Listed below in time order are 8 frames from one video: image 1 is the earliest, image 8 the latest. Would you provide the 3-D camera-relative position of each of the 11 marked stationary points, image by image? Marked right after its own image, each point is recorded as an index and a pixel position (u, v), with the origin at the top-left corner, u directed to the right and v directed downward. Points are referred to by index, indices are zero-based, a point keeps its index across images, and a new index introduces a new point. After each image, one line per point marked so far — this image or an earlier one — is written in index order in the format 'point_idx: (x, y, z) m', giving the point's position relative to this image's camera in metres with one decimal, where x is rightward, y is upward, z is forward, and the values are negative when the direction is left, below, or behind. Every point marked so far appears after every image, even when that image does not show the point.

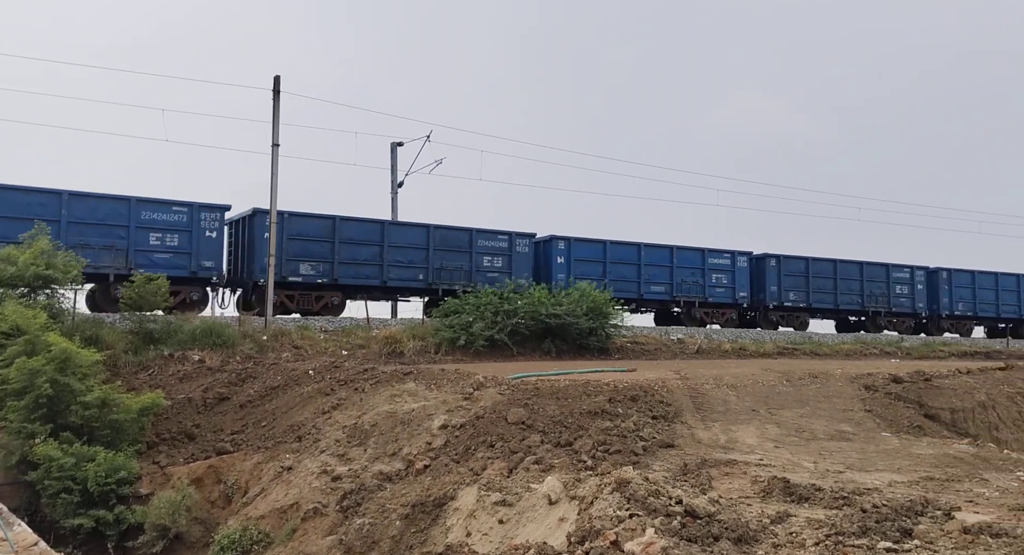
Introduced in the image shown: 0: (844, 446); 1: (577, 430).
0: (+4.0, -2.1, +8.4) m
1: (+0.8, -2.0, +8.8) m
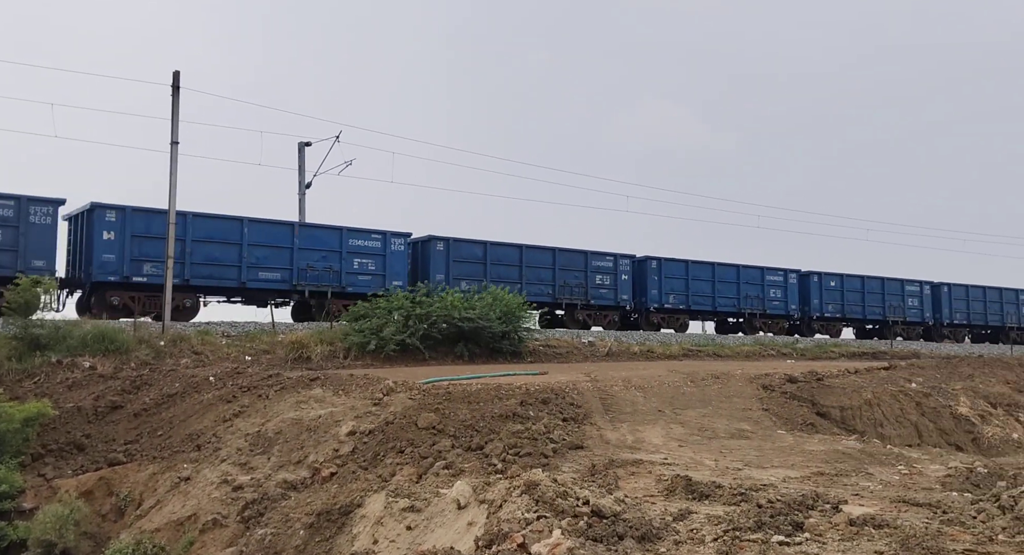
0: (+2.9, -2.1, +8.7) m
1: (-0.4, -2.0, +8.8) m
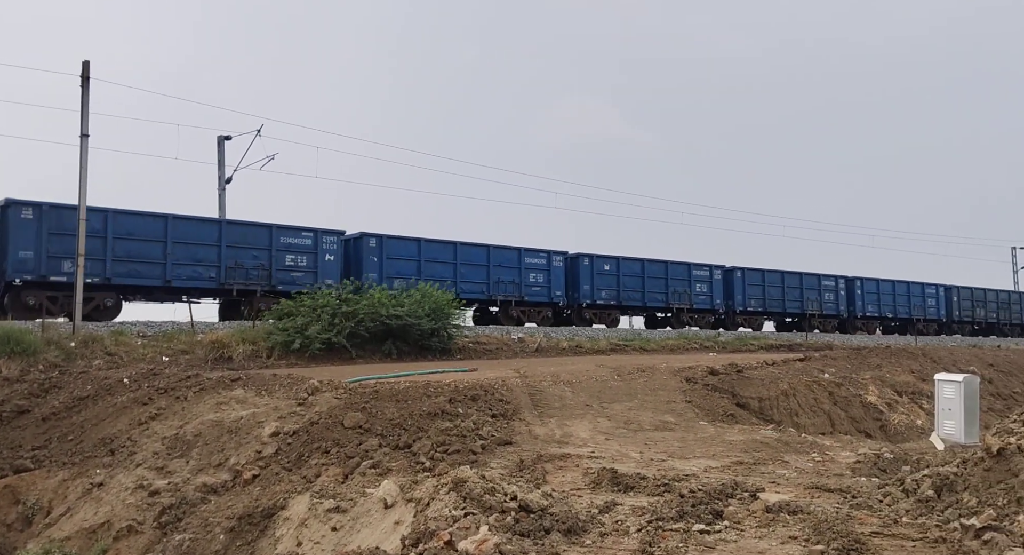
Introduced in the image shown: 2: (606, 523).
0: (+2.0, -2.1, +8.8) m
1: (-1.3, -2.0, +8.7) m
2: (+1.0, -2.5, +7.0) m
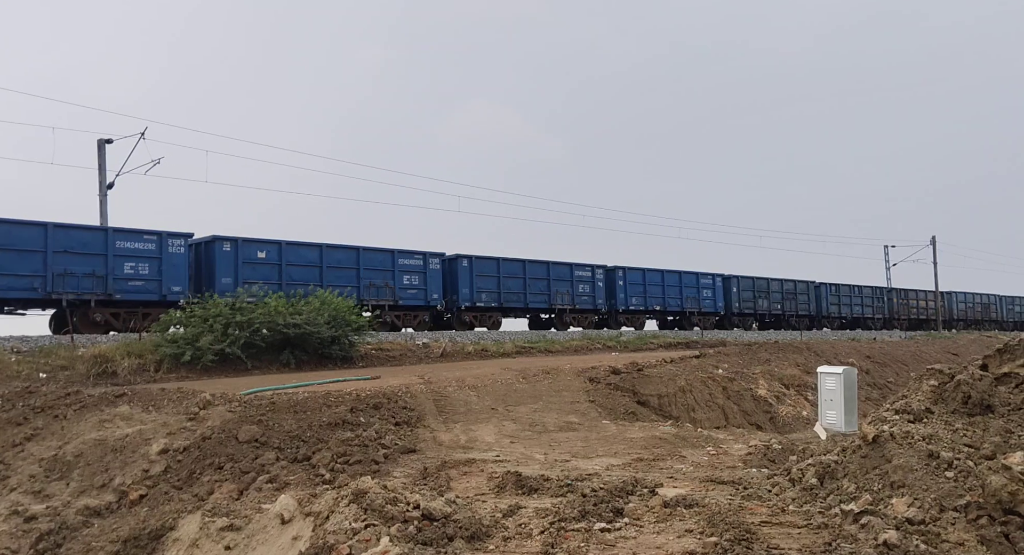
0: (+0.8, -2.1, +8.9) m
1: (-2.5, -2.1, +8.5) m
2: (0.0, -2.6, +7.0) m
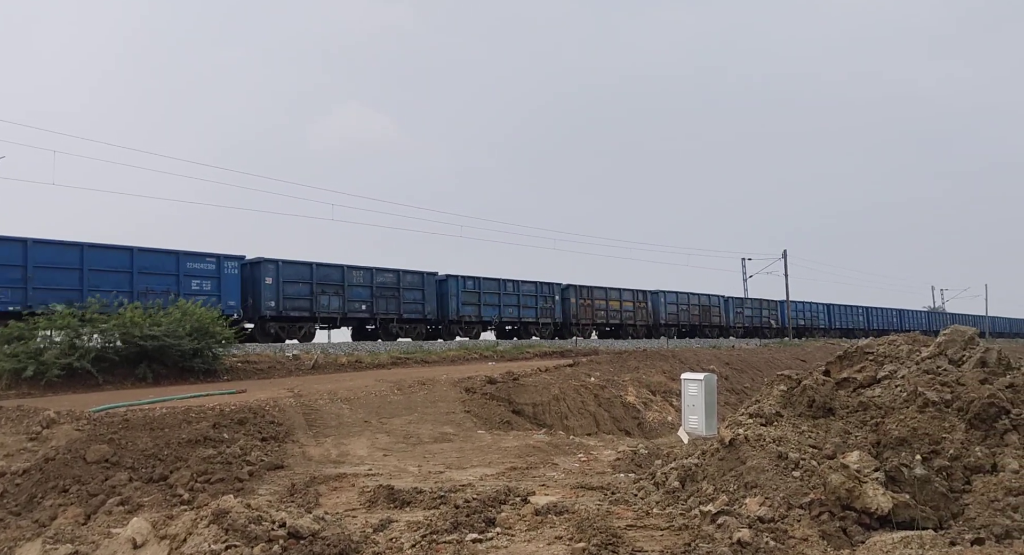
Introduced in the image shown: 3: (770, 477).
0: (-0.8, -2.2, +8.9) m
1: (-4.0, -2.2, +8.0) m
2: (-1.3, -2.7, +6.9) m
3: (+2.6, -2.0, +6.8) m
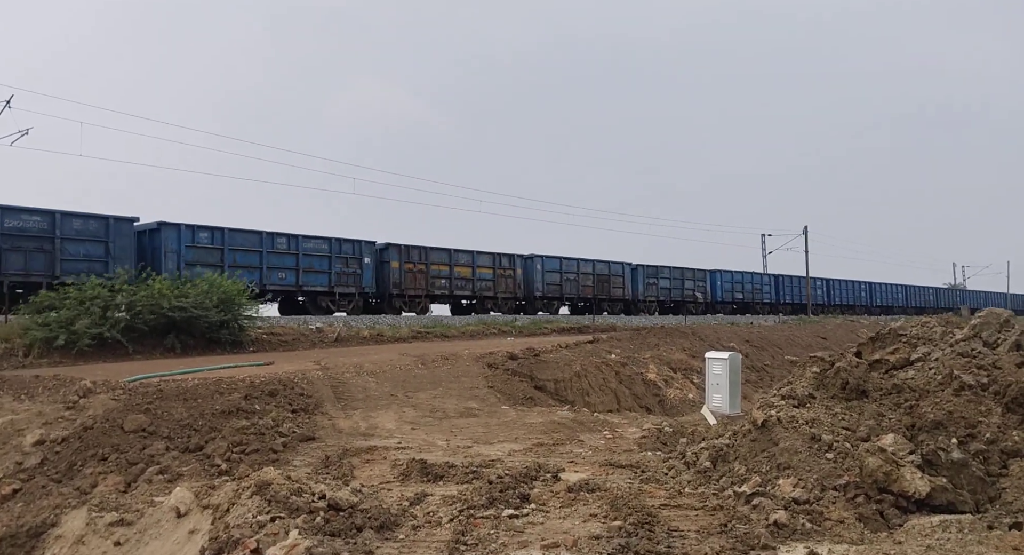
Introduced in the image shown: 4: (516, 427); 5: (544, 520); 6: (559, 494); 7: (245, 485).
0: (-0.5, -1.9, +8.9) m
1: (-3.6, -1.8, +8.1) m
2: (-1.0, -2.4, +7.0) m
3: (+2.9, -1.8, +6.9) m
4: (+0.2, -1.9, +8.9) m
5: (+0.3, -2.4, +6.6) m
6: (+0.5, -2.3, +7.2) m
7: (-2.9, -2.2, +7.2) m
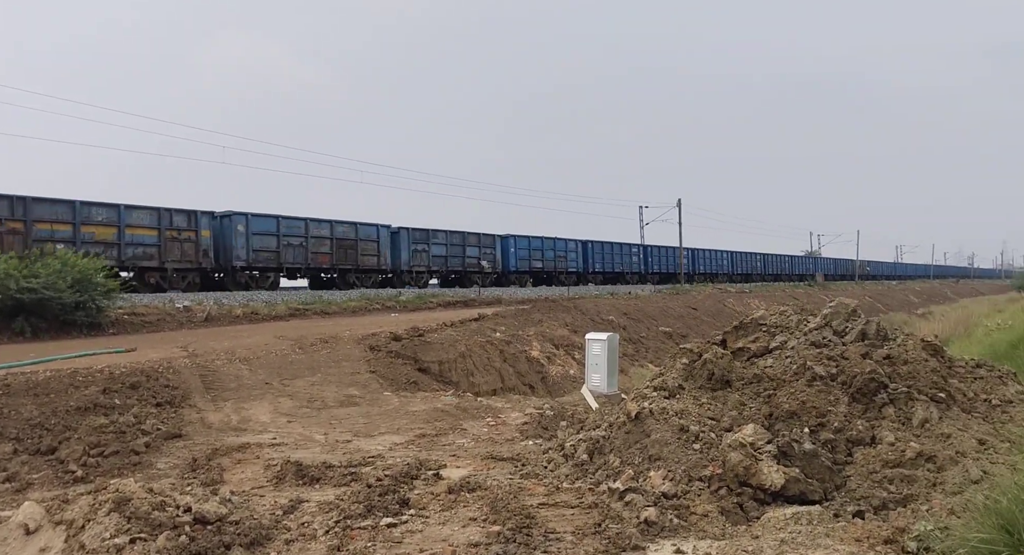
0: (-1.8, -1.5, +8.6) m
1: (-4.9, -1.7, +7.5) m
2: (-2.2, -2.4, +6.7) m
3: (+1.7, -1.7, +6.8) m
4: (-1.2, -1.5, +8.6) m
5: (-0.8, -2.4, +6.5) m
6: (-0.7, -2.2, +7.1) m
7: (-4.1, -2.2, +6.7) m
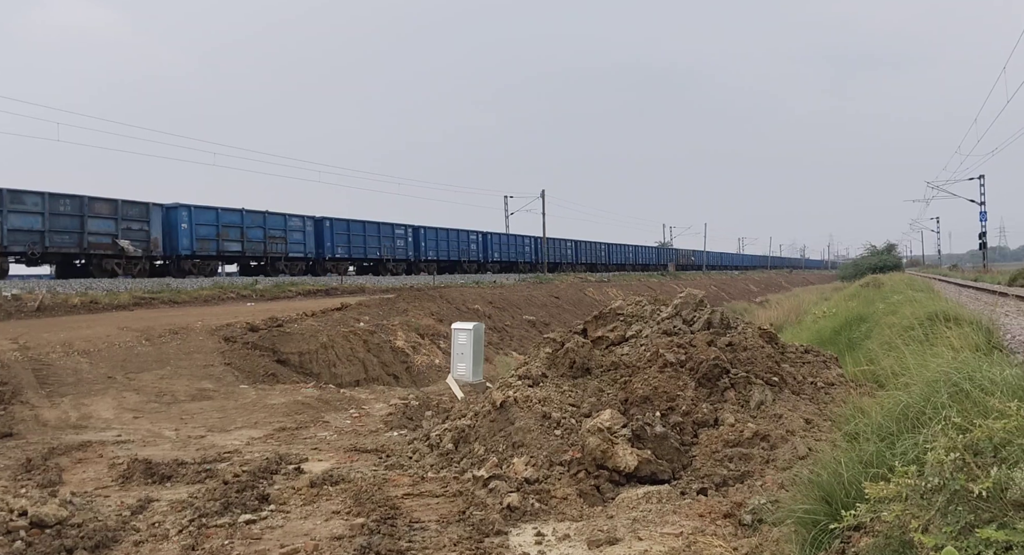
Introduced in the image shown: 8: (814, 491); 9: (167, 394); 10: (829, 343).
0: (-3.4, -1.3, +8.2) m
1: (-6.3, -1.5, +6.6) m
2: (-3.5, -2.3, +6.3) m
3: (+0.3, -1.6, +7.1) m
4: (-2.8, -1.3, +8.3) m
5: (-2.1, -2.3, +6.3) m
6: (-2.1, -2.1, +6.9) m
7: (-5.3, -2.1, +6.0) m
8: (+2.3, -1.7, +5.4) m
9: (-4.0, -1.1, +8.4) m
10: (+6.2, -1.2, +13.0) m
